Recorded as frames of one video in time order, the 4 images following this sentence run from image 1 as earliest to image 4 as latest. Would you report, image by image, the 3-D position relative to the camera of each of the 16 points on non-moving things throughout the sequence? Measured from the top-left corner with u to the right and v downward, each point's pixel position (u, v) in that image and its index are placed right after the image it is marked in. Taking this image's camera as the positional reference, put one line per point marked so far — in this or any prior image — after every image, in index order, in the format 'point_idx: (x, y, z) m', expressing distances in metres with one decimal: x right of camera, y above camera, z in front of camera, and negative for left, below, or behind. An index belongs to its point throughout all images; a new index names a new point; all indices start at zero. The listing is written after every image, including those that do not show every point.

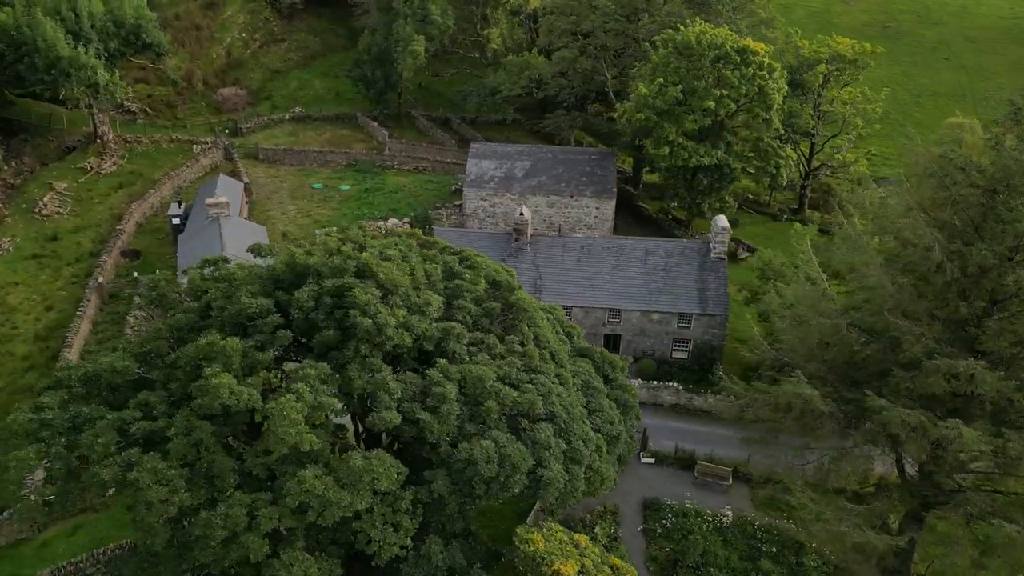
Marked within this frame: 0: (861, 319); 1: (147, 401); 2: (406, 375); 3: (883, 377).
0: (+8.5, -0.8, +18.5) m
1: (-5.9, -1.8, +12.6) m
2: (-1.8, -1.5, +13.1) m
3: (+8.8, -2.1, +18.1) m
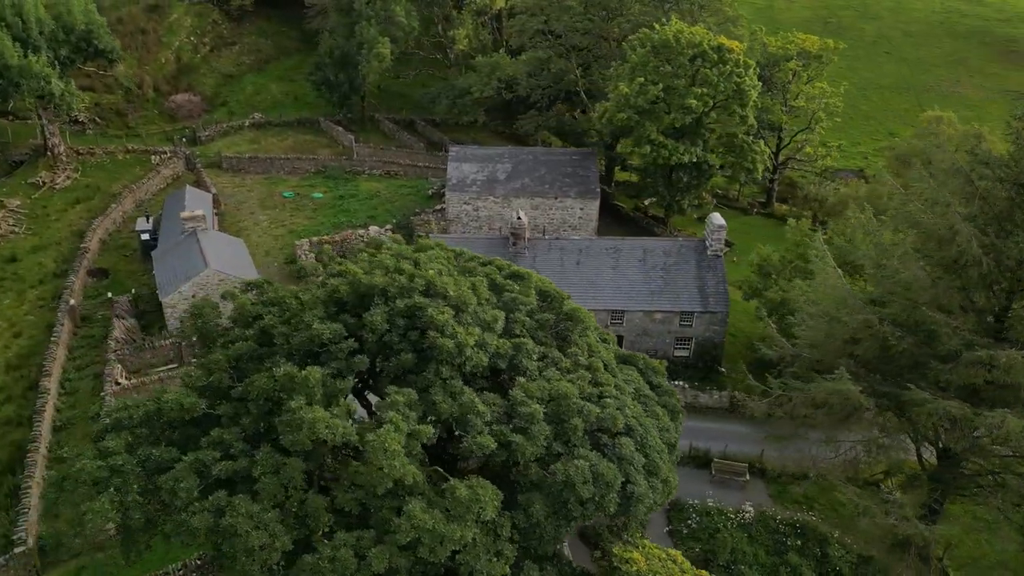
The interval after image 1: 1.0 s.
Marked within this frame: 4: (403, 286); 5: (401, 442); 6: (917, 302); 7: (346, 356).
0: (+9.4, -0.6, +18.9) m
1: (-4.4, -2.3, +11.8) m
2: (-0.3, -1.8, +12.7) m
3: (+9.8, -1.9, +18.5) m
4: (-1.9, 0.0, +13.4) m
5: (-1.6, -2.2, +11.0) m
6: (+9.8, -0.4, +18.3) m
7: (-2.7, -1.1, +12.5) m
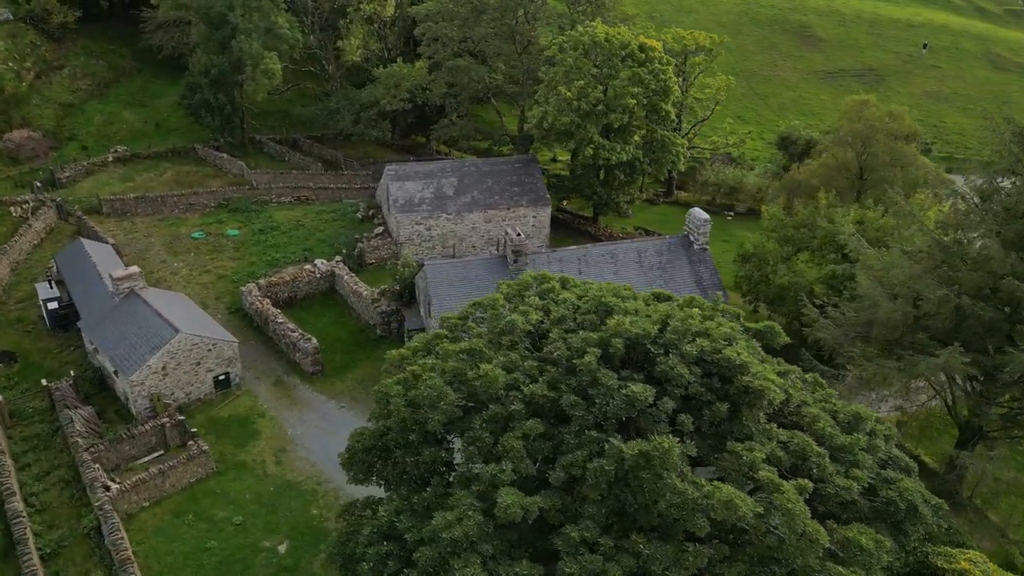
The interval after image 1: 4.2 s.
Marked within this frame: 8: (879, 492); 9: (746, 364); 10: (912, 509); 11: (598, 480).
0: (+12.0, 0.0, +20.5) m
1: (+0.9, -3.3, +10.1) m
2: (+4.5, -2.2, +12.0) m
3: (+12.7, -1.2, +20.3) m
4: (+2.6, -0.7, +12.3) m
5: (+3.8, -2.8, +10.1) m
6: (+12.5, +0.3, +20.1) m
7: (+2.2, -1.9, +11.2) m
8: (+5.6, -3.2, +11.9) m
9: (+3.5, -1.1, +11.7) m
10: (+6.0, -3.4, +11.8) m
11: (+1.1, -2.6, +10.5) m
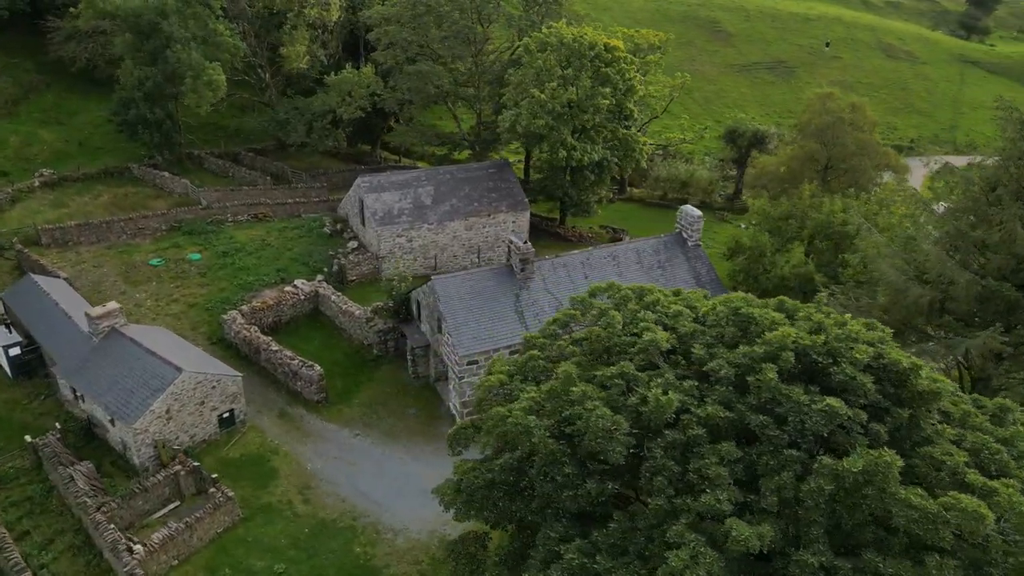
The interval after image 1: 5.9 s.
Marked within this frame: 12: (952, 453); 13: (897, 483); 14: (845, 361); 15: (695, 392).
0: (+13.3, +0.5, +21.6) m
1: (+3.9, -3.5, +9.8) m
2: (+7.1, -2.2, +12.2) m
3: (+14.0, -0.6, +21.5) m
4: (+5.1, -0.8, +12.2) m
5: (+6.7, -2.8, +10.2) m
6: (+13.8, +0.9, +21.2) m
7: (+5.0, -2.0, +11.1) m
8: (+8.3, -3.1, +12.2) m
9: (+6.1, -1.2, +11.8) m
10: (+8.7, -3.2, +12.2) m
11: (+4.0, -2.8, +10.2) m
12: (+6.3, -2.3, +11.1) m
13: (+5.0, -2.5, +10.0) m
14: (+5.1, -1.1, +11.9) m
15: (+2.8, -1.6, +12.0) m
